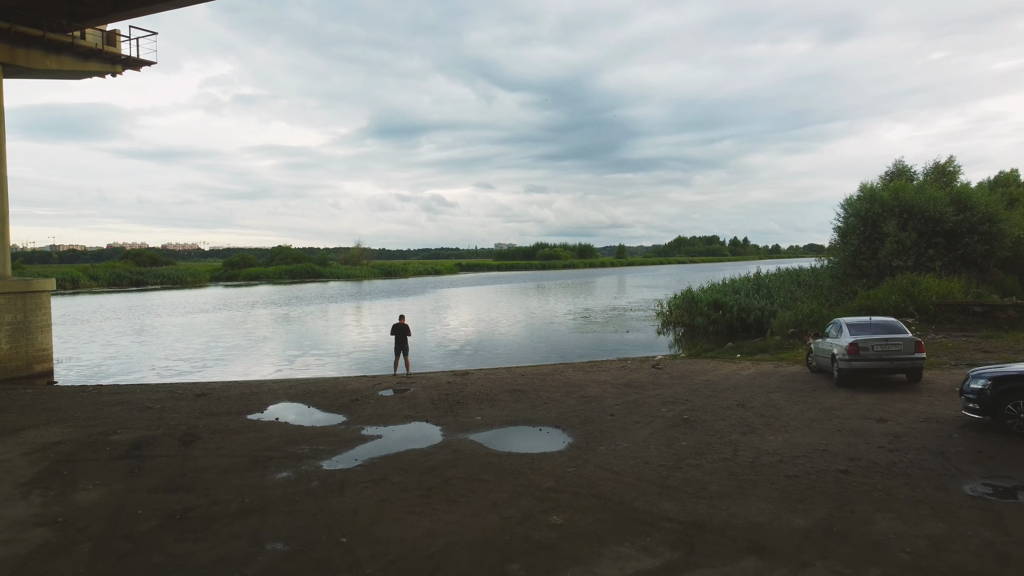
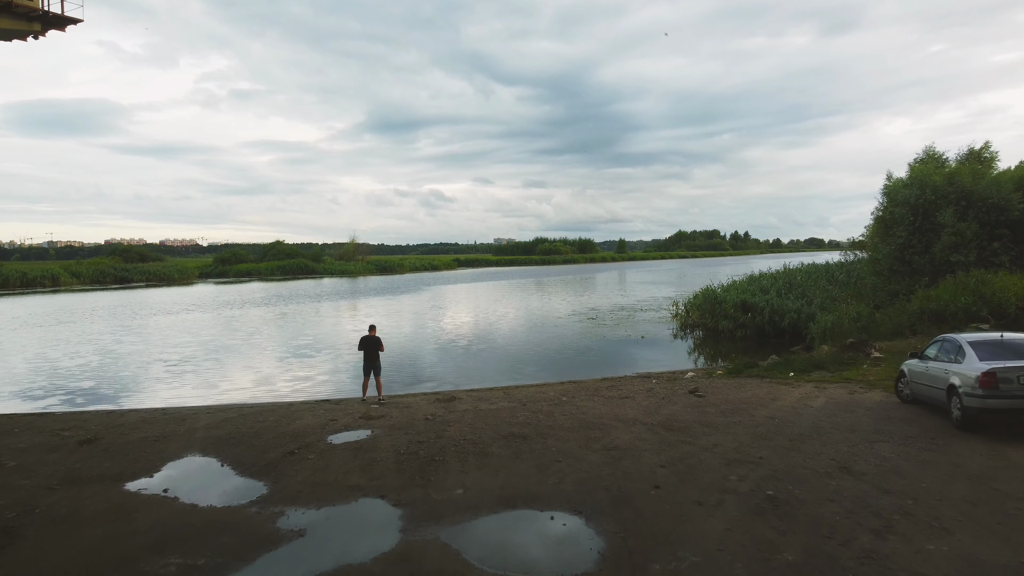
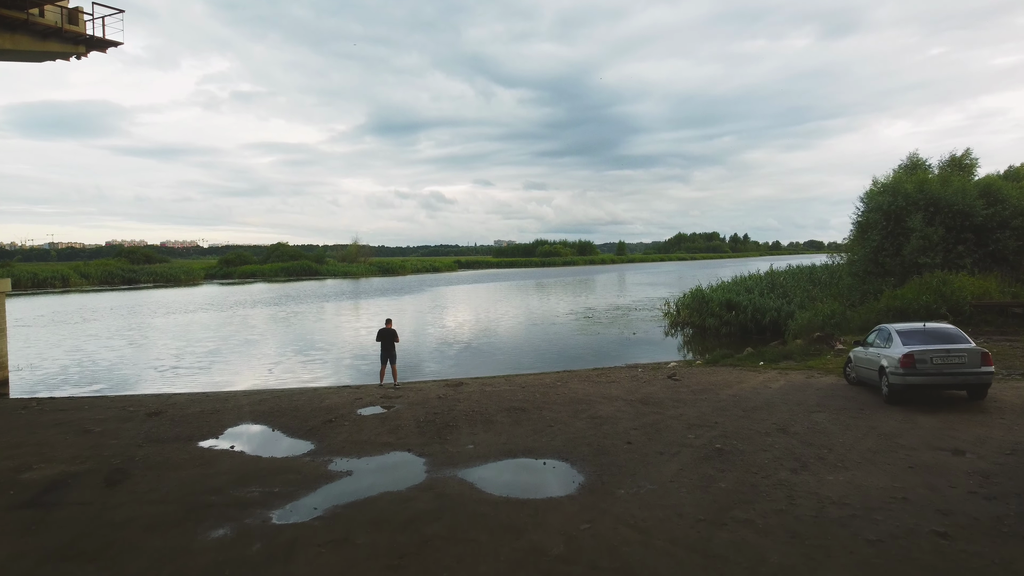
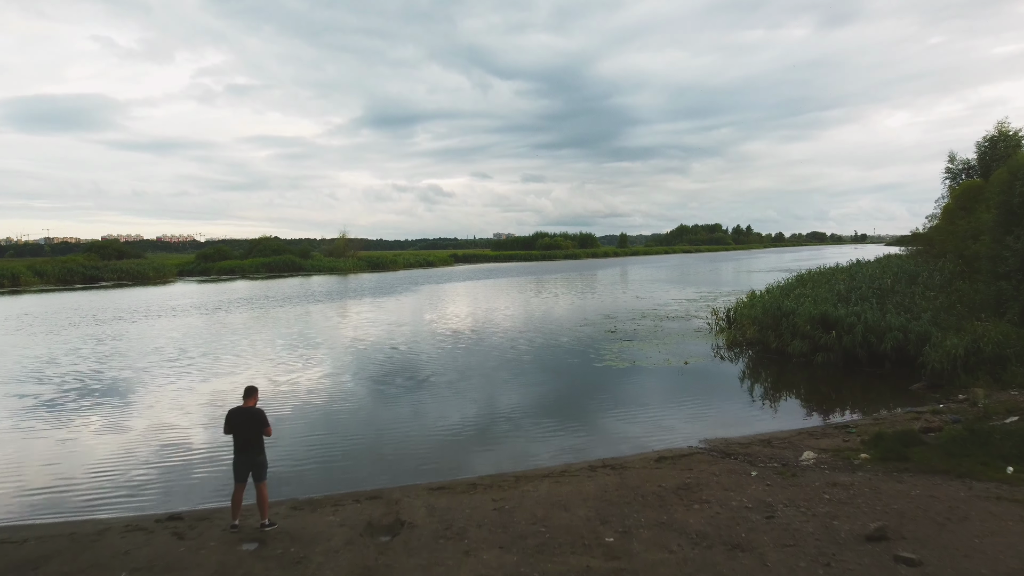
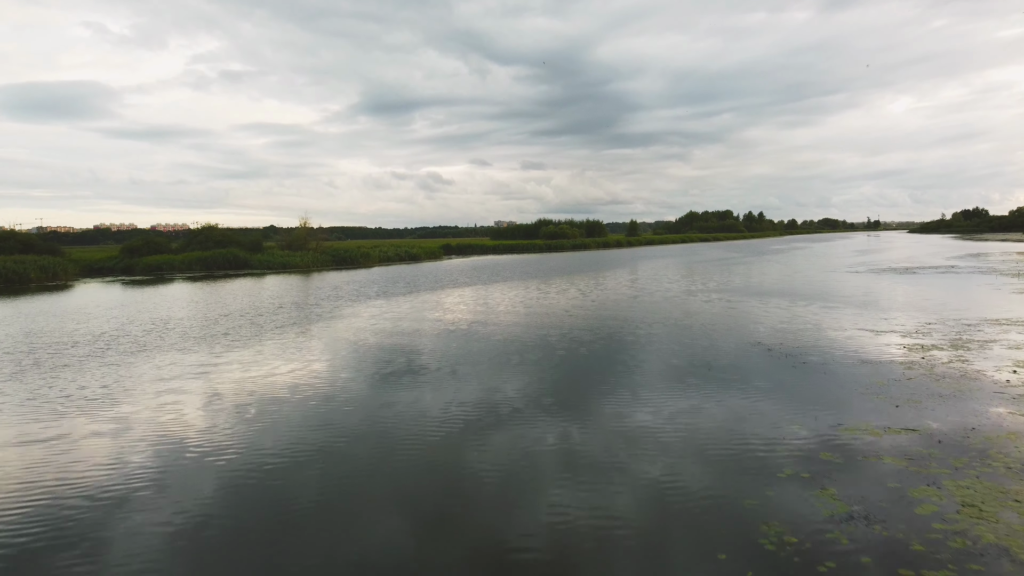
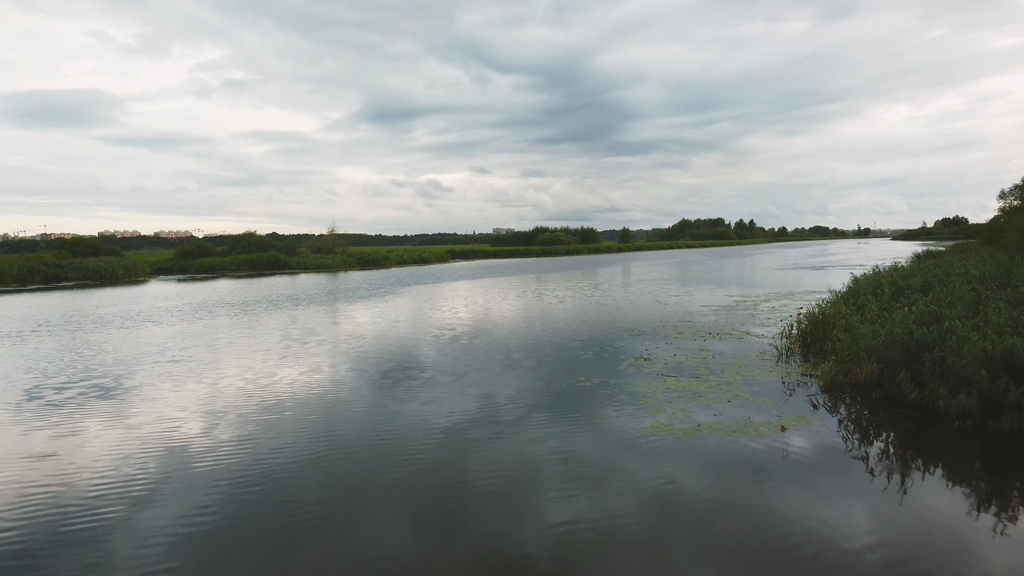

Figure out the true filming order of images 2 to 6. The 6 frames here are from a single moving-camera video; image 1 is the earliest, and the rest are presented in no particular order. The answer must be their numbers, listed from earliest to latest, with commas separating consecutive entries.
3, 2, 4, 6, 5
